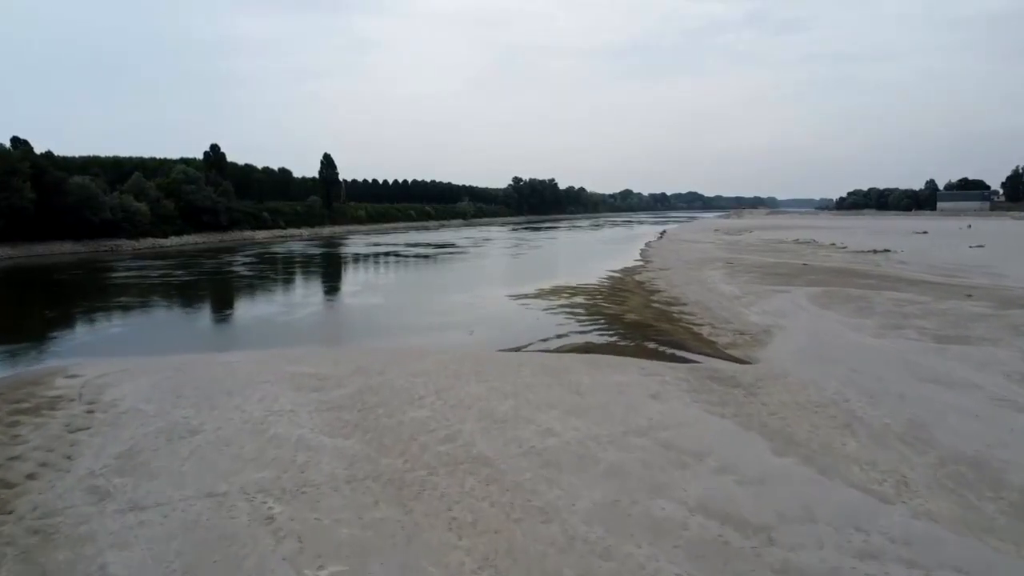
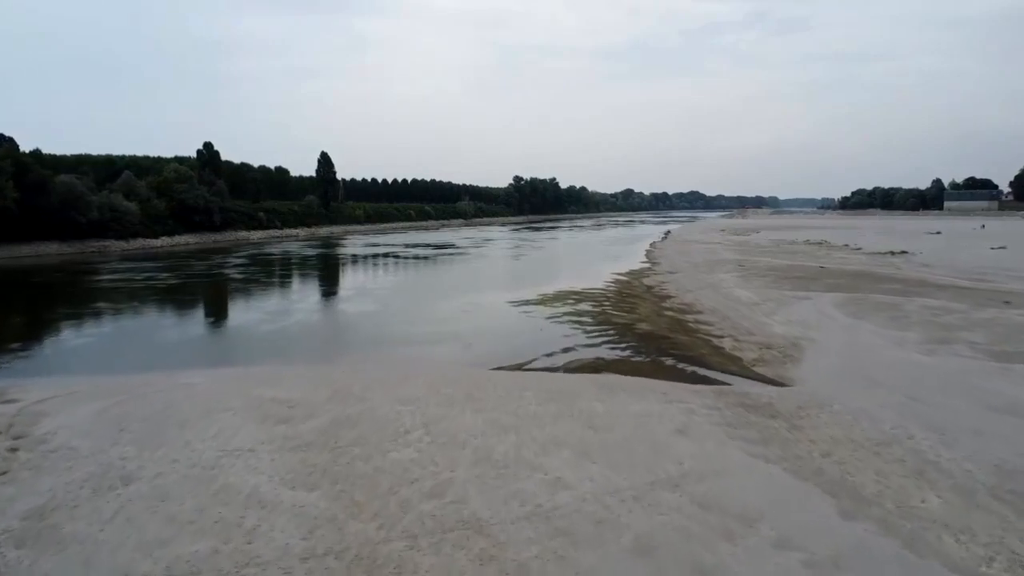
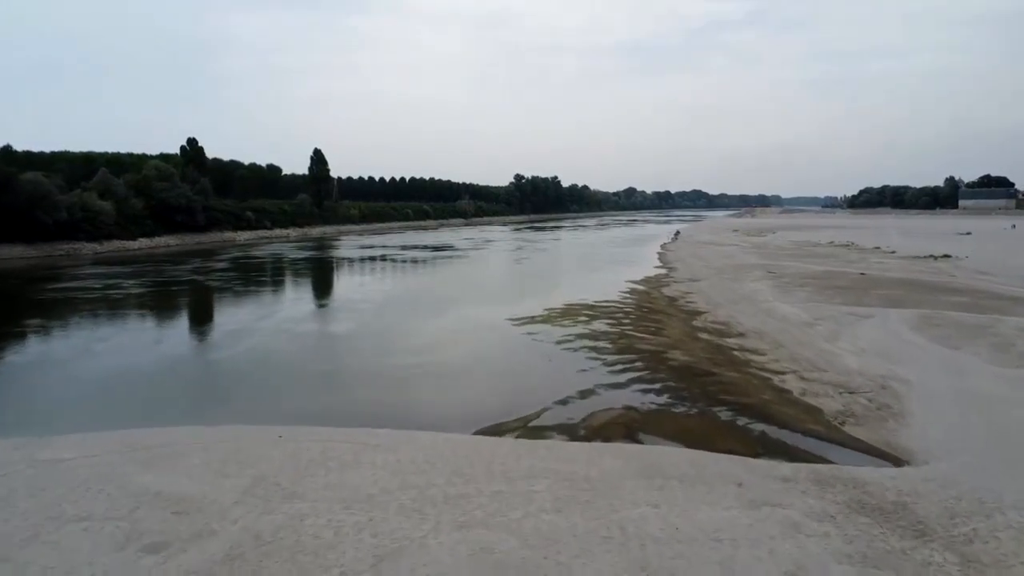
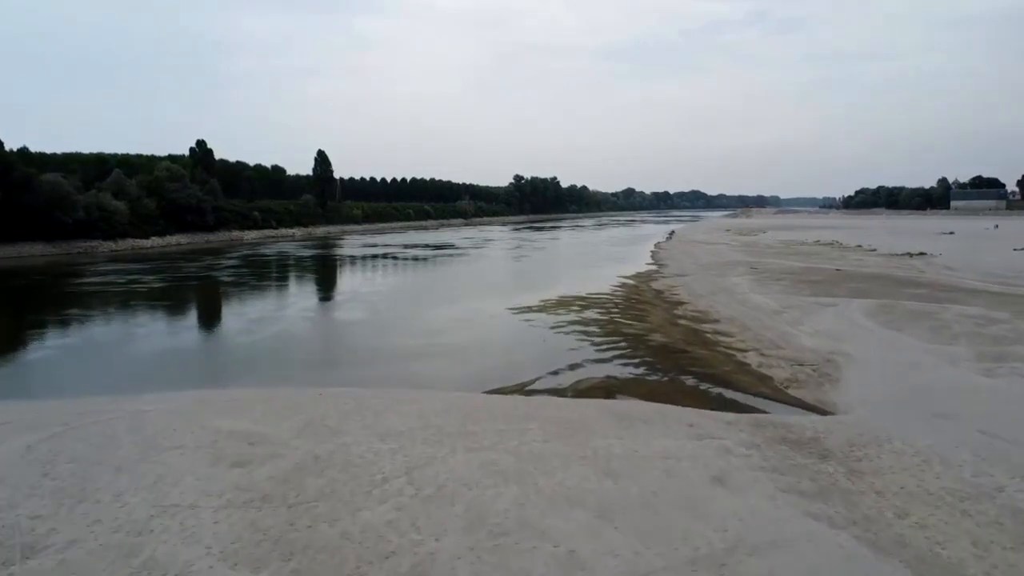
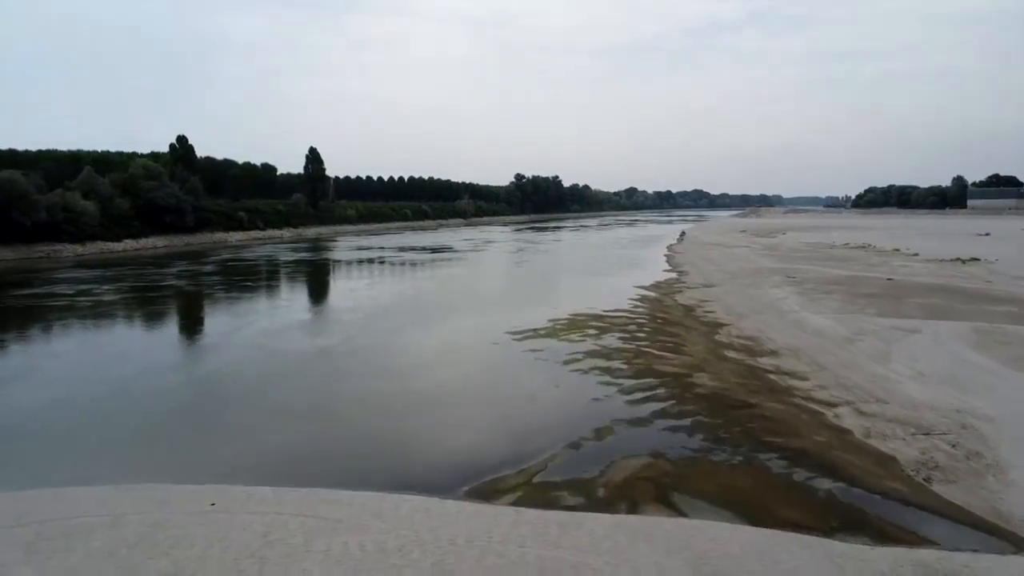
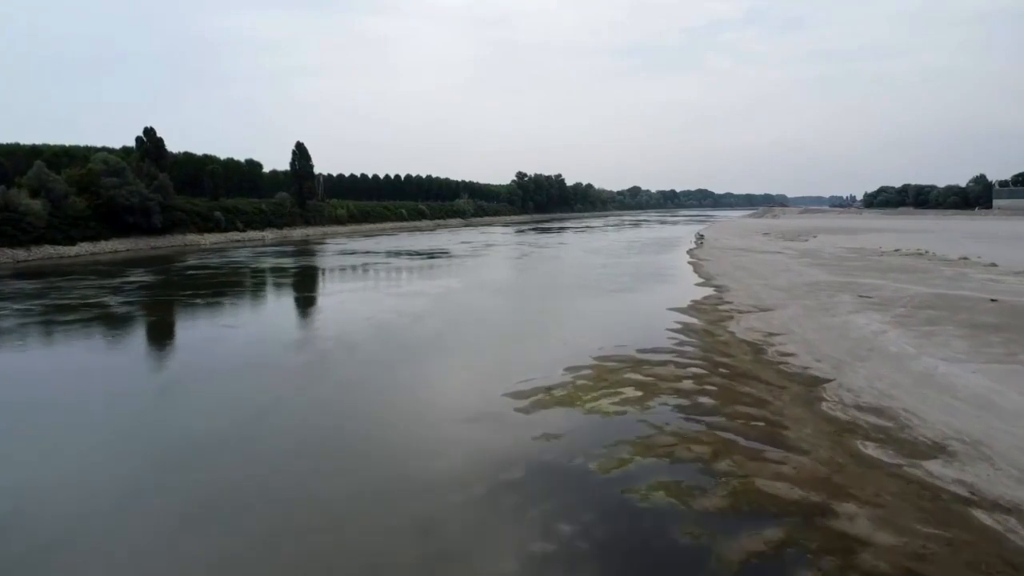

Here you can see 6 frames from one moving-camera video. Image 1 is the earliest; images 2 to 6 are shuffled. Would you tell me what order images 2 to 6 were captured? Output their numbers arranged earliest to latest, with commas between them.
2, 4, 3, 5, 6
